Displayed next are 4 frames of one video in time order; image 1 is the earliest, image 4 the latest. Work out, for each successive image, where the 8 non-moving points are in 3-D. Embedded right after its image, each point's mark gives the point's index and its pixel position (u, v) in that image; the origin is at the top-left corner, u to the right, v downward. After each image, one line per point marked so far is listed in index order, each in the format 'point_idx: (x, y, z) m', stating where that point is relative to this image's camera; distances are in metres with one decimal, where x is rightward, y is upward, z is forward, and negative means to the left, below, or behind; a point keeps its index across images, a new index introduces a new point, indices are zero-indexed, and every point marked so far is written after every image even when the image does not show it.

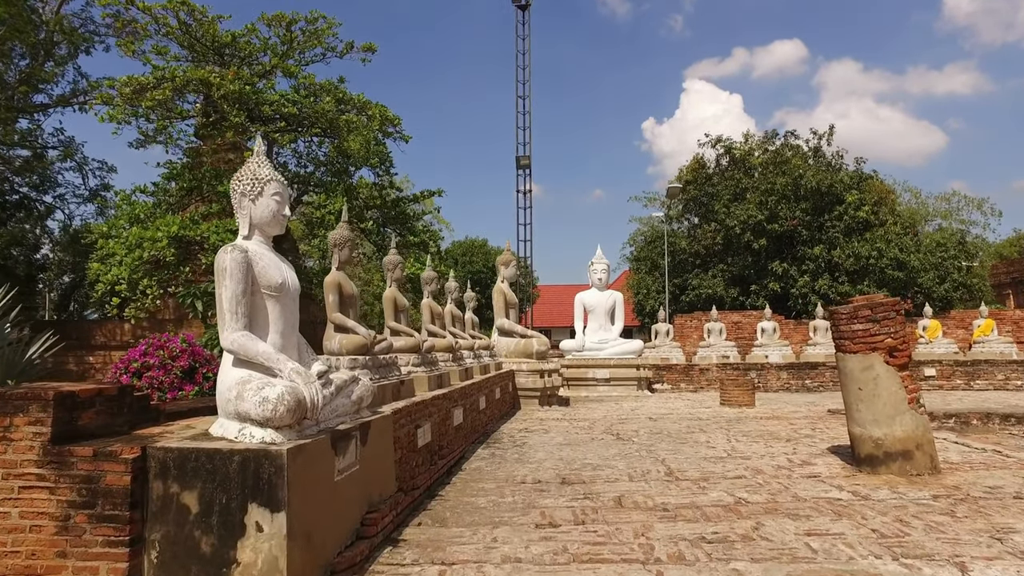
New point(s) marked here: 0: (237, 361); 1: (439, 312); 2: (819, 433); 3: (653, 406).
0: (-1.5, -0.4, +3.5) m
1: (-1.0, -0.3, +8.9) m
2: (+3.8, -1.8, +8.2) m
3: (+2.6, -2.2, +12.3) m
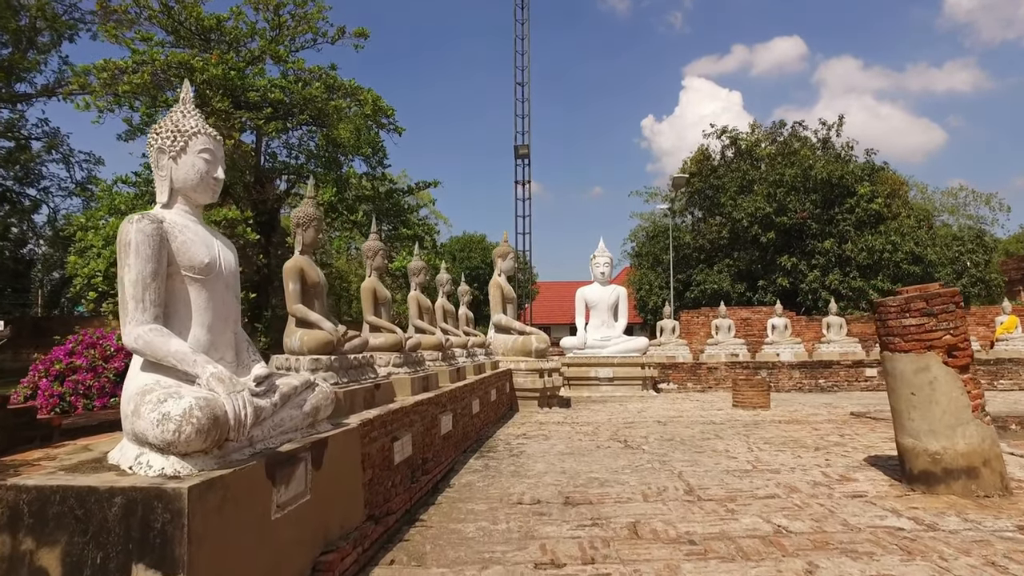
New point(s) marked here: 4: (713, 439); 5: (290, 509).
0: (-1.5, -0.3, +2.7) m
1: (-1.0, -0.2, +8.1) m
2: (+3.8, -1.7, +7.4) m
3: (+2.6, -2.1, +11.5) m
4: (+2.4, -1.8, +7.8) m
5: (-0.9, -0.9, +2.8) m
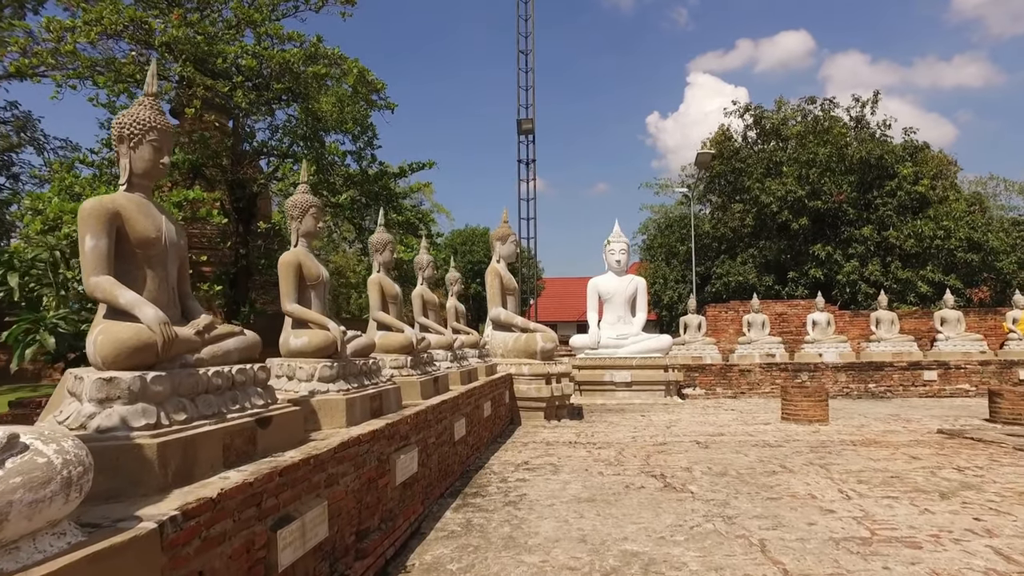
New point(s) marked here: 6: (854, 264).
0: (-1.6, -0.2, +0.7) m
1: (-1.0, 0.0, +6.0) m
2: (+3.7, -1.5, +5.3) m
3: (+2.6, -1.9, +9.5) m
4: (+2.3, -1.6, +5.8) m
5: (-1.0, -0.8, +0.8) m
6: (+9.5, +0.7, +18.5) m
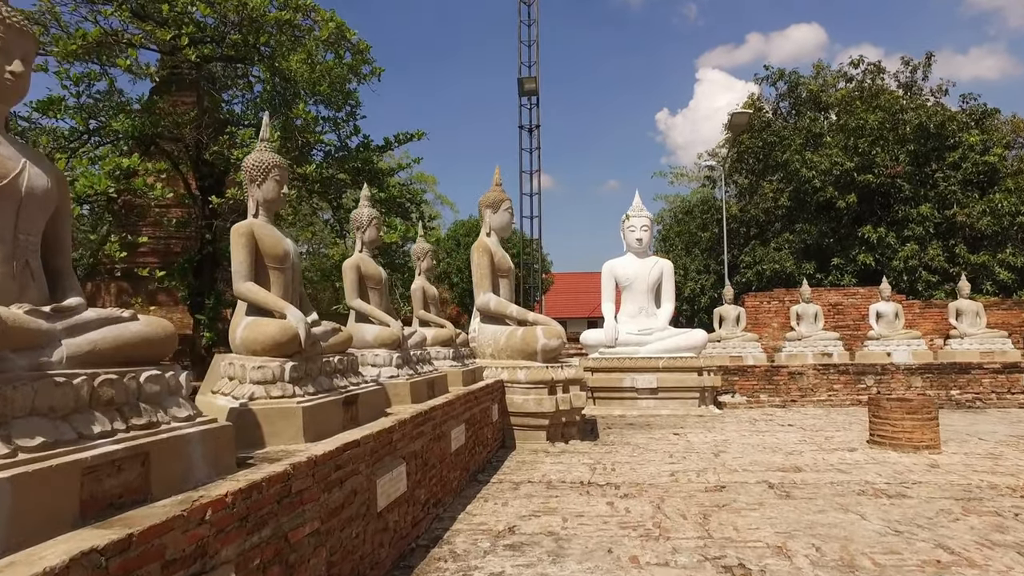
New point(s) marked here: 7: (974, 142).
0: (-1.8, 0.0, -1.7) m
1: (-1.2, +0.2, +3.6) m
2: (+3.6, -1.3, +2.8) m
3: (+2.5, -1.7, +7.0) m
4: (+2.2, -1.4, +3.3) m
5: (-1.2, -0.6, -1.6) m
6: (+9.6, +1.0, +15.8) m
7: (+11.0, +3.4, +15.7) m
